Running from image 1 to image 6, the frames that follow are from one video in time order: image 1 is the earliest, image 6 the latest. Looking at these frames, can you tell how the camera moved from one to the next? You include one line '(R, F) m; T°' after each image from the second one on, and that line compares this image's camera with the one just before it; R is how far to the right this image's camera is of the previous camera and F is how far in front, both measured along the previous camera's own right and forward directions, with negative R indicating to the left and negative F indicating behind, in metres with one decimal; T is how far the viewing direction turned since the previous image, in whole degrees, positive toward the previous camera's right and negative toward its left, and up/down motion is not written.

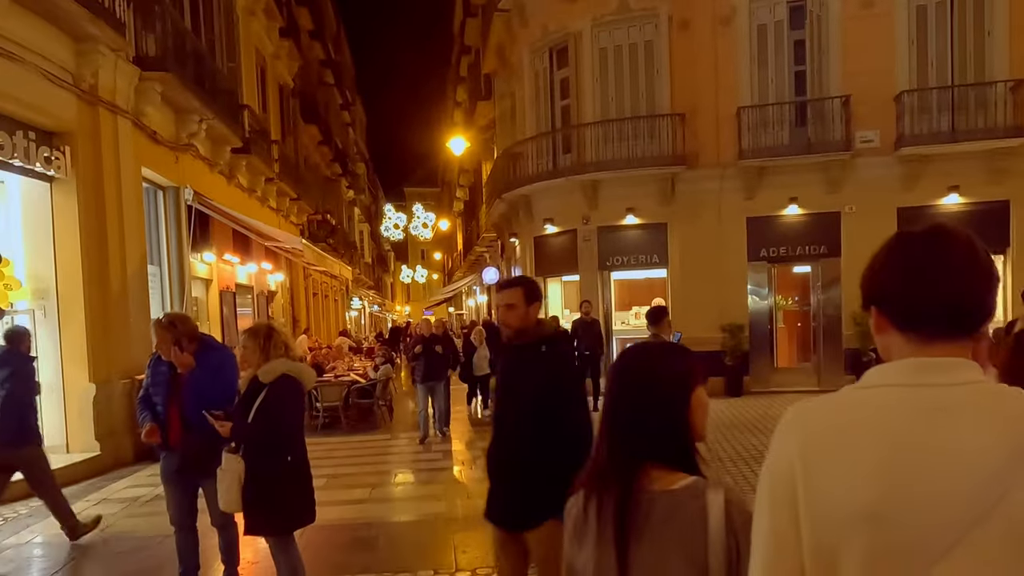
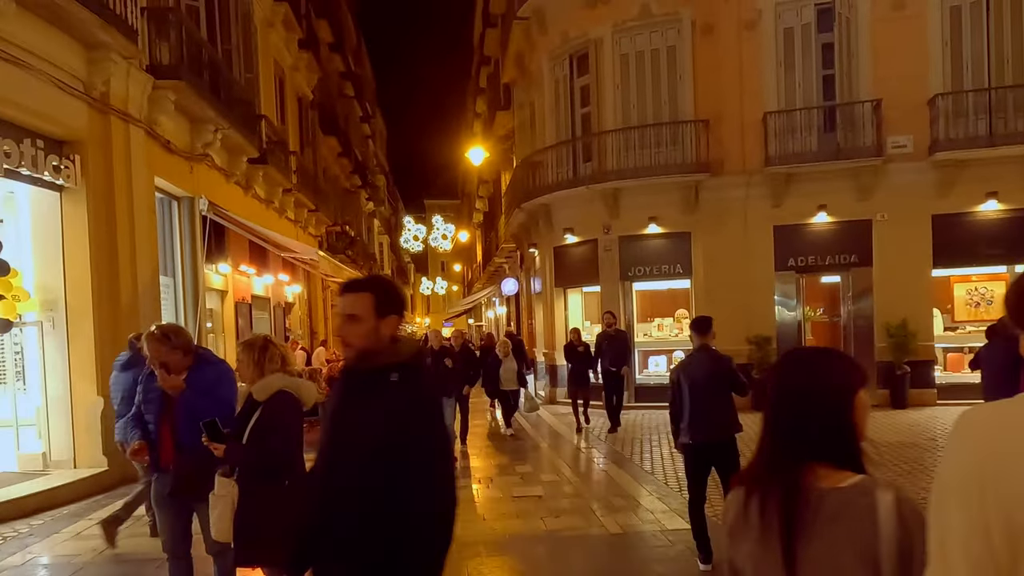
(0.0, +0.4) m; -2°
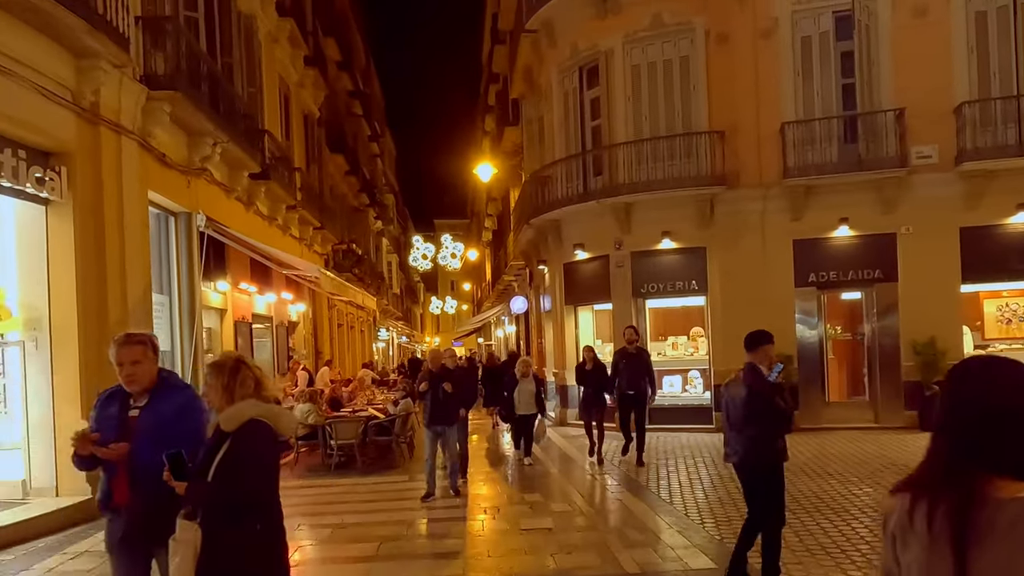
(0.0, +0.6) m; -1°
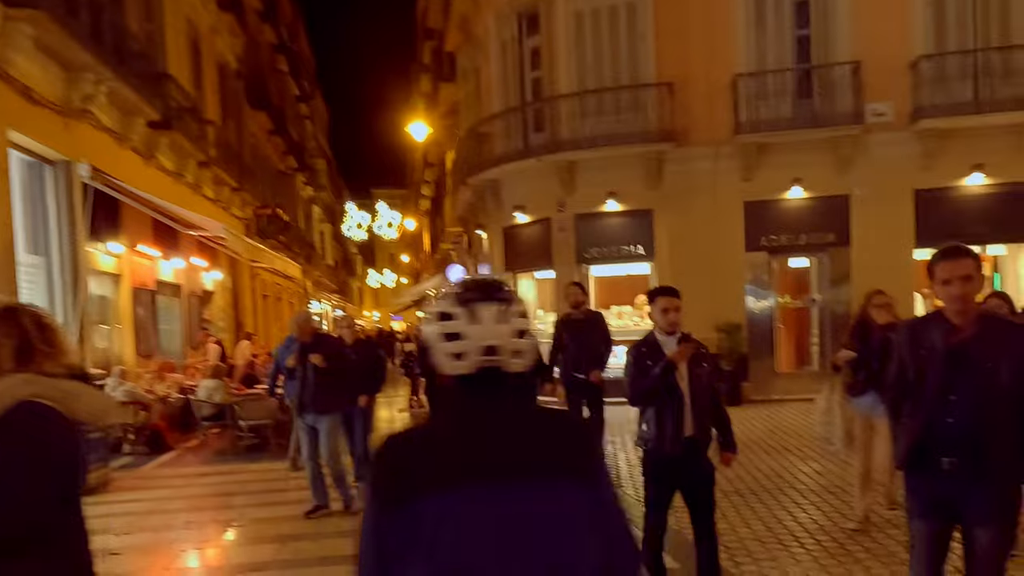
(+0.1, +1.2) m; +5°
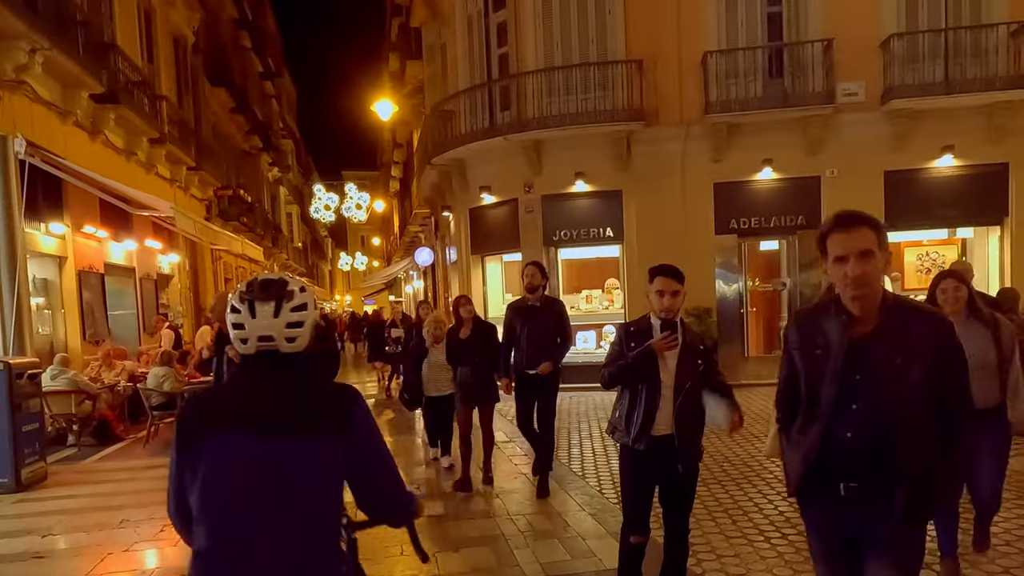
(+0.2, +0.4) m; +2°
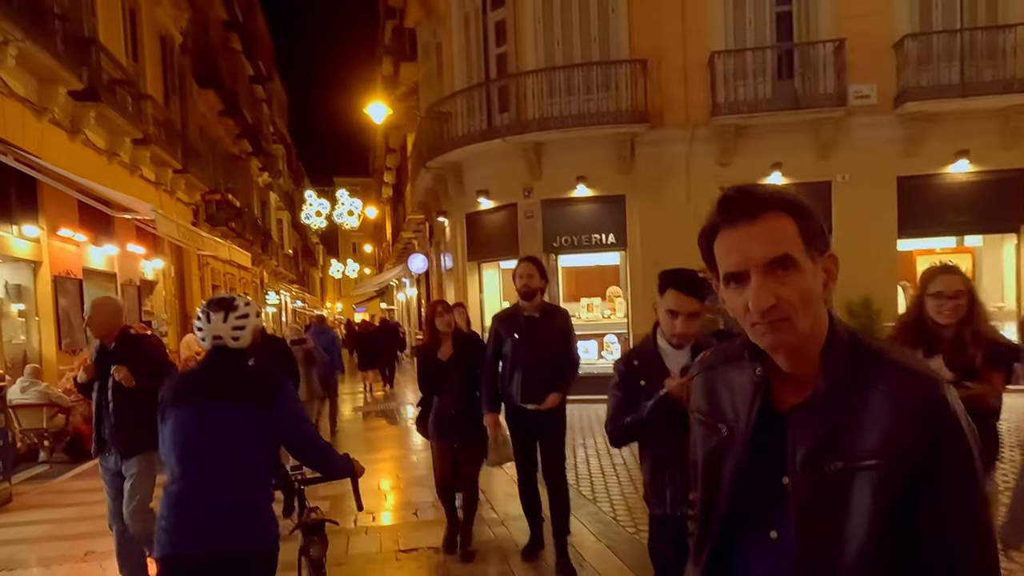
(-0.1, +0.6) m; +1°
